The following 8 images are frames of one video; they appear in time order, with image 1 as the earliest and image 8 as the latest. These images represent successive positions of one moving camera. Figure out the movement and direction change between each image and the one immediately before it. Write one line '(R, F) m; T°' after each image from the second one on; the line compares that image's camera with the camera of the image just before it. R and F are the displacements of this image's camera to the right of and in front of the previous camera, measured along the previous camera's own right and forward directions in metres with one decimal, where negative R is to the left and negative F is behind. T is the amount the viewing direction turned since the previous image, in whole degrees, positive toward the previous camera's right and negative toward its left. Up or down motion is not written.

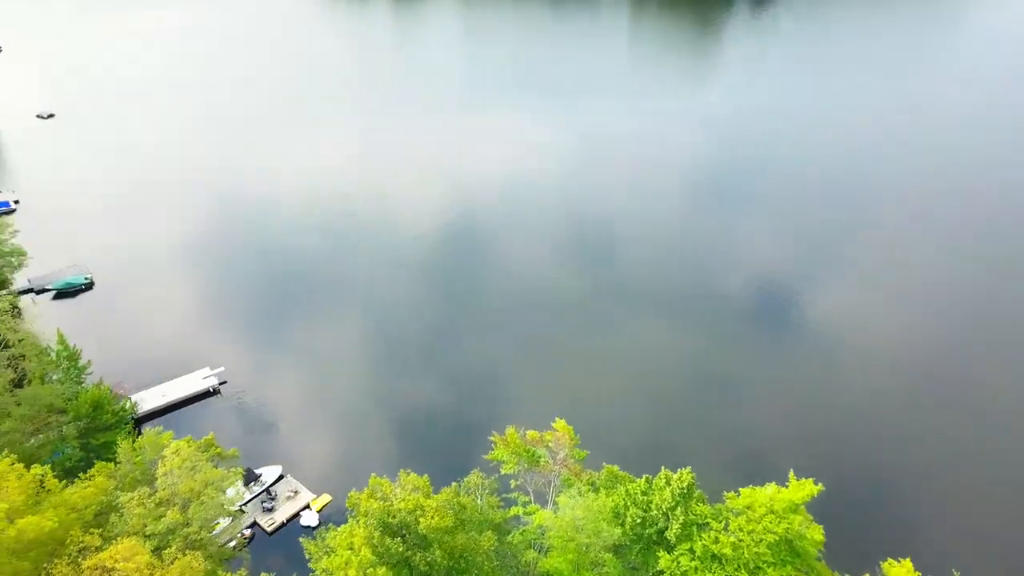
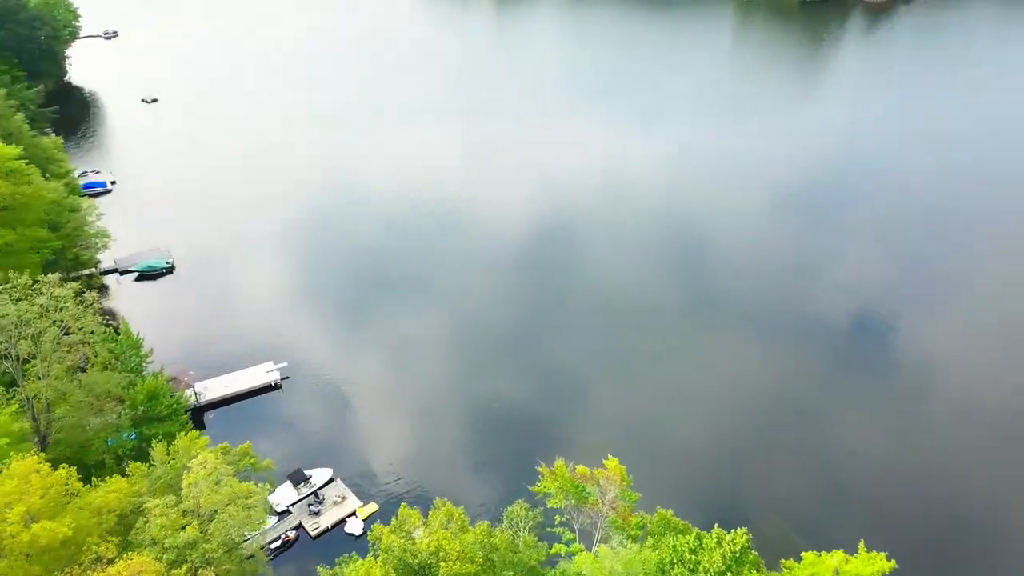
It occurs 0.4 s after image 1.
(+0.9, +1.6) m; -6°
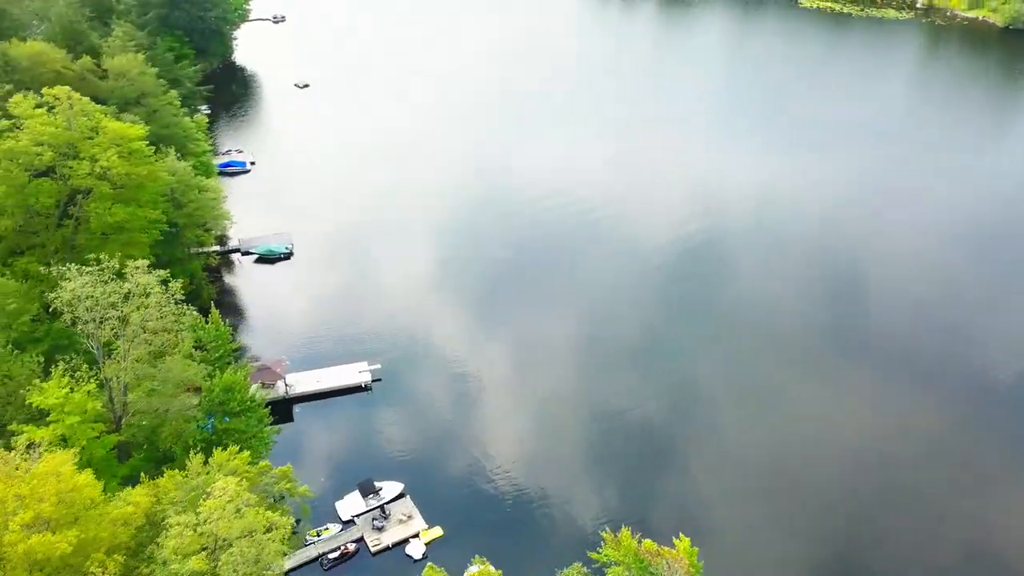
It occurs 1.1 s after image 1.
(+1.8, +2.6) m; -10°
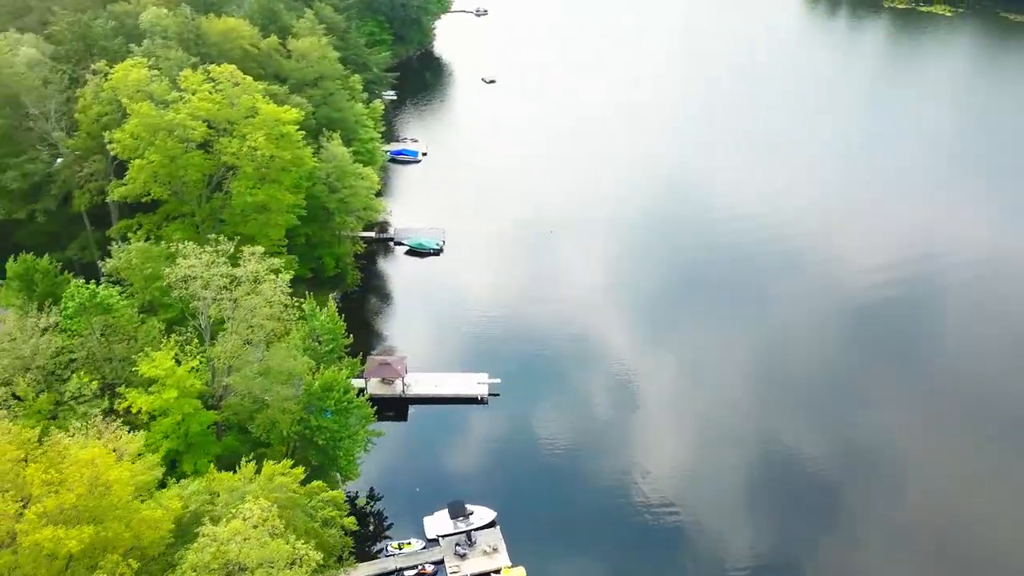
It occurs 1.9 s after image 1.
(+2.1, +3.0) m; -13°
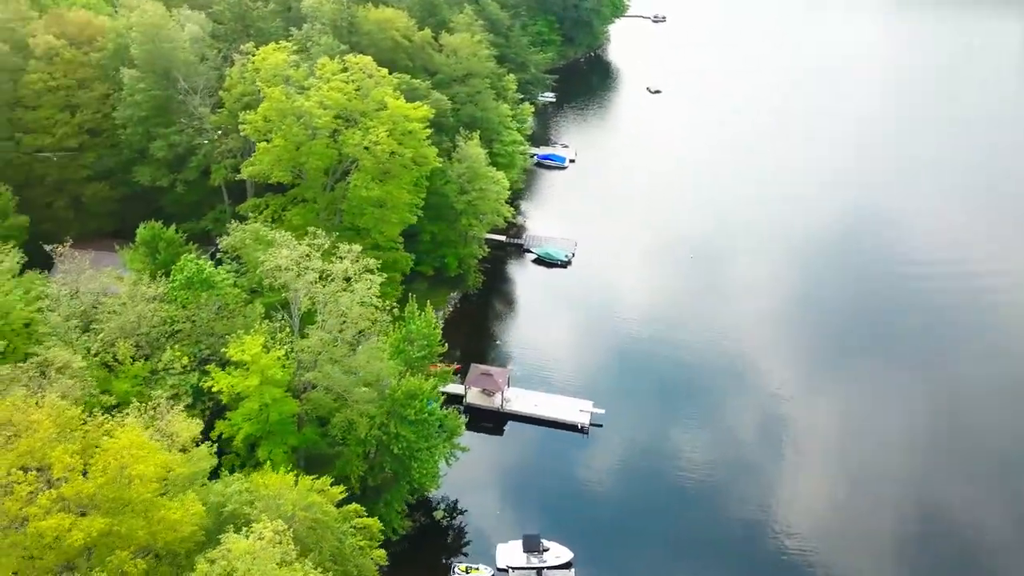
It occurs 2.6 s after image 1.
(+2.0, +2.4) m; -11°
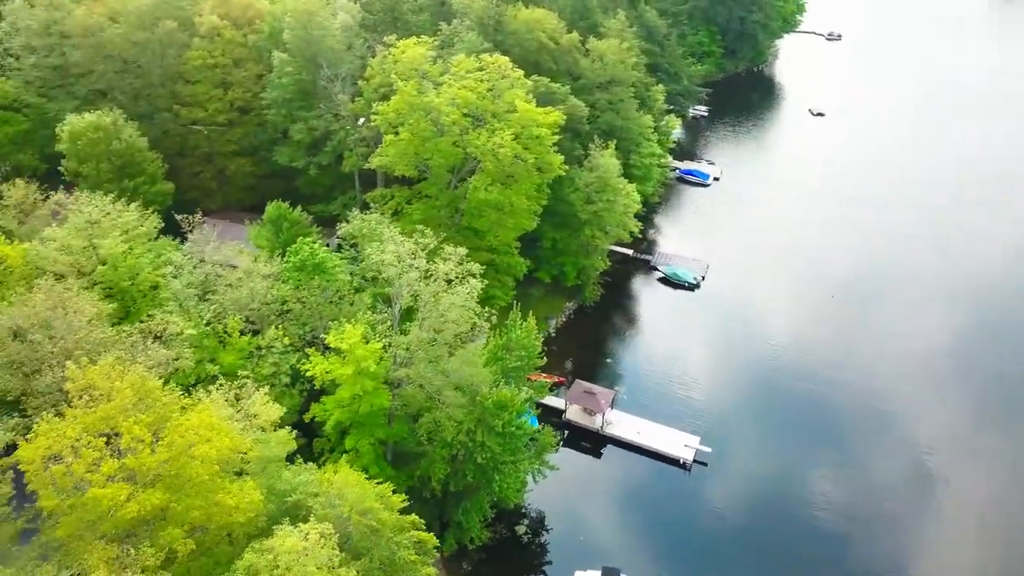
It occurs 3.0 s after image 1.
(+1.2, +1.3) m; -10°
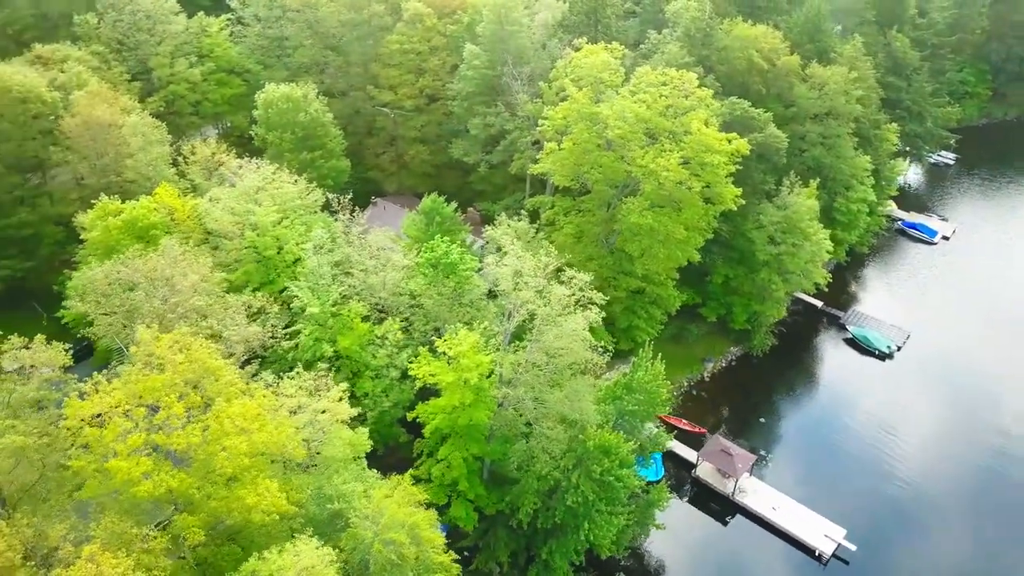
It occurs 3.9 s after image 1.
(+2.9, +2.6) m; -15°
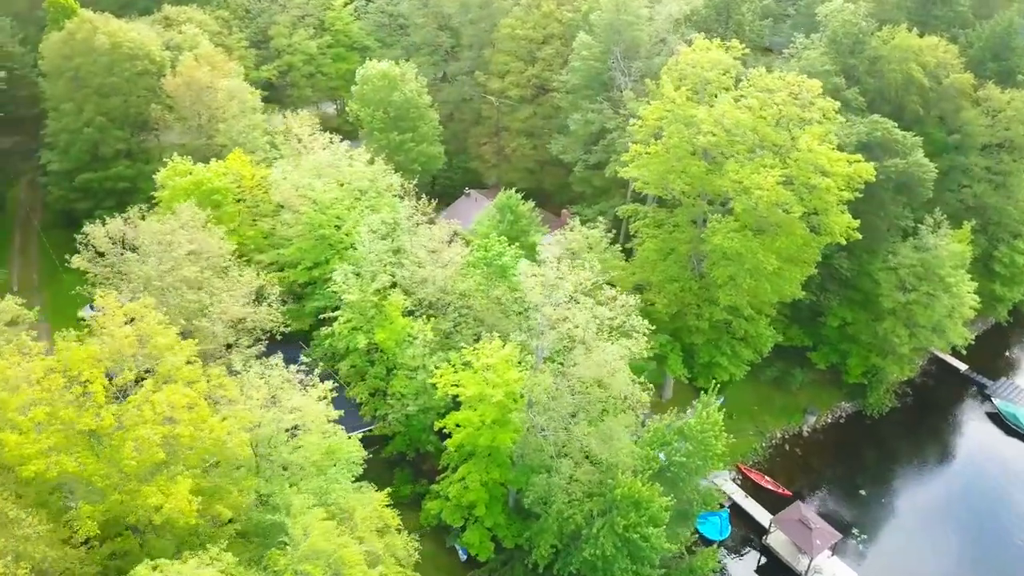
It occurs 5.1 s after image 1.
(+3.8, +3.5) m; -11°
